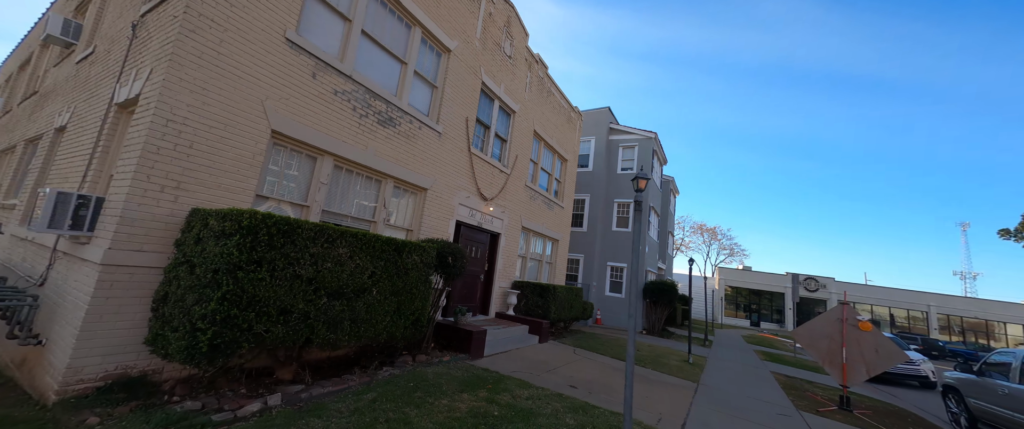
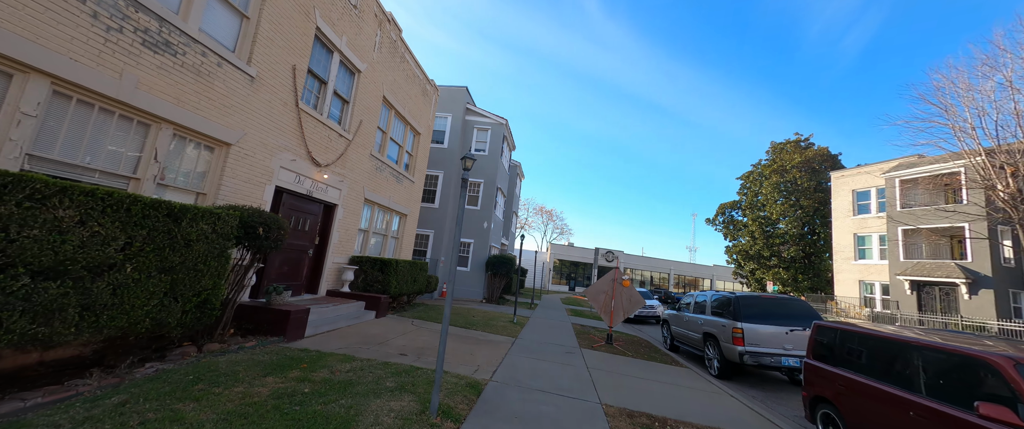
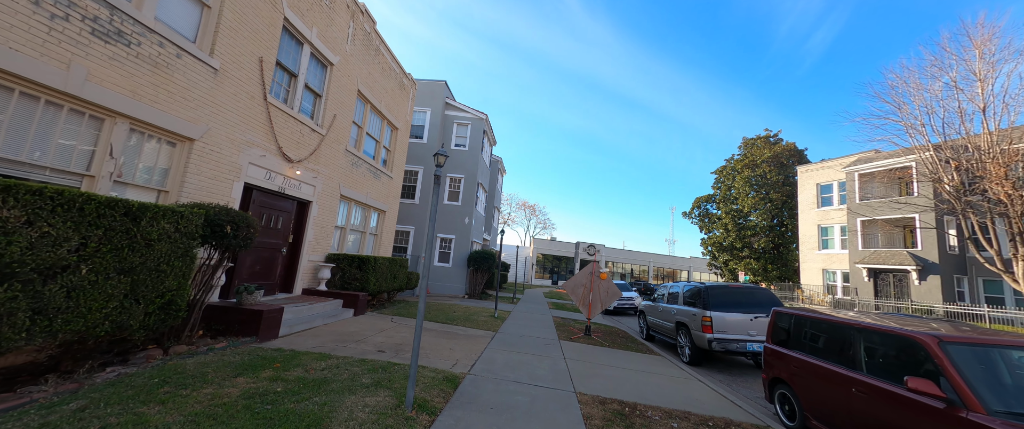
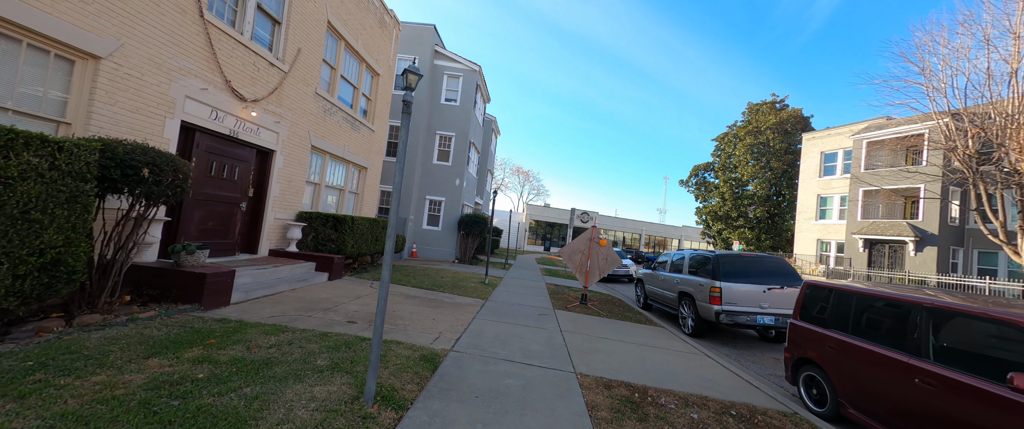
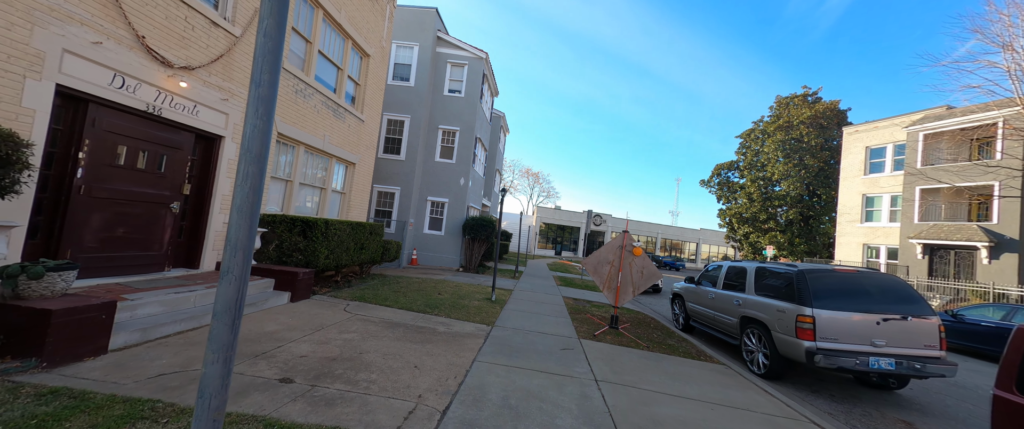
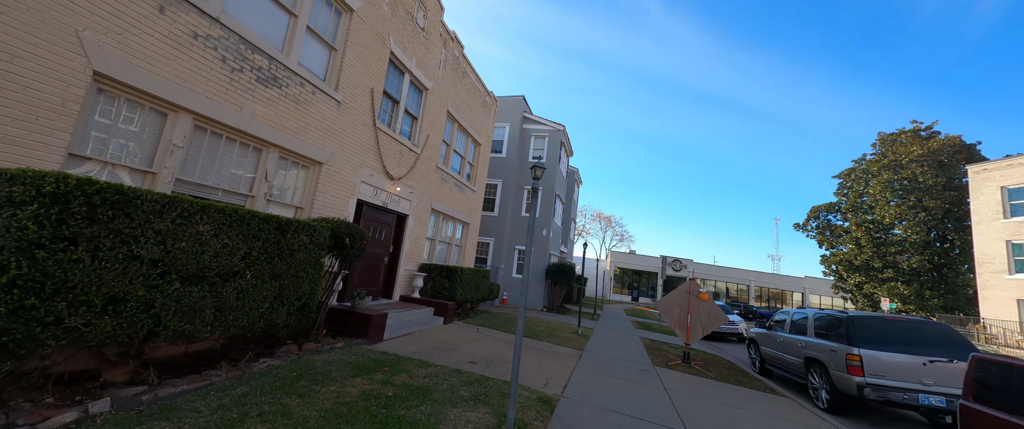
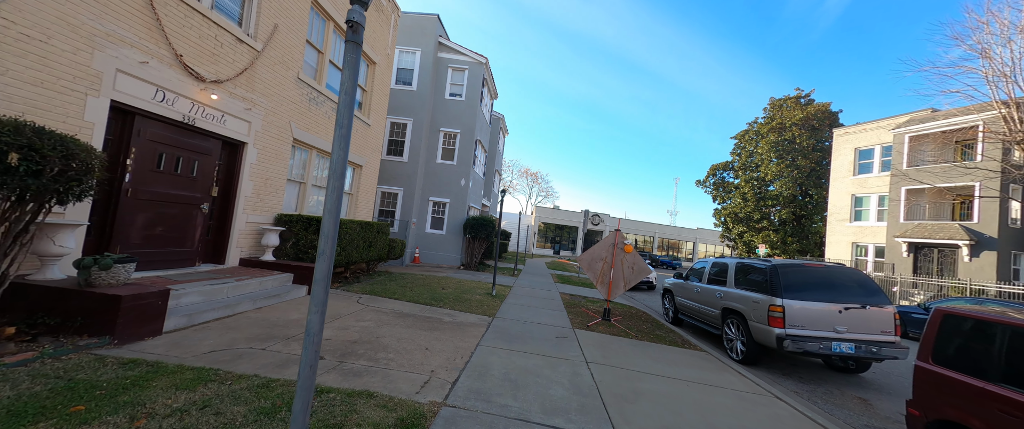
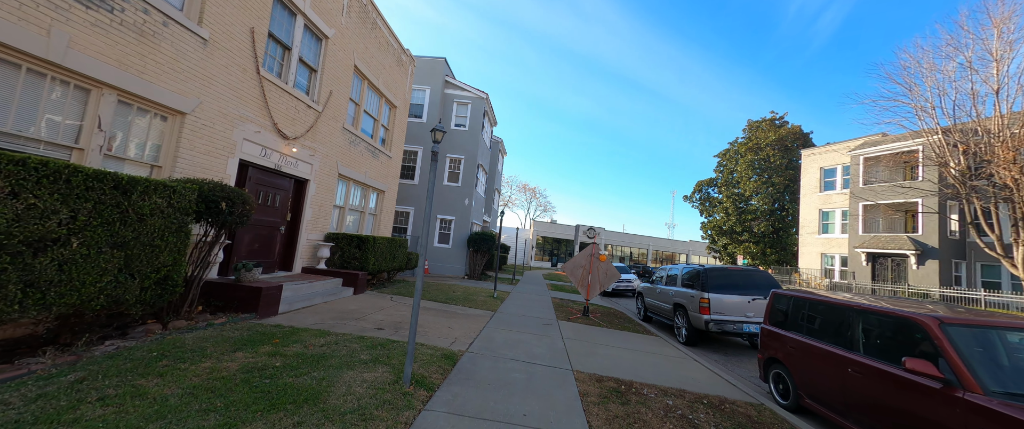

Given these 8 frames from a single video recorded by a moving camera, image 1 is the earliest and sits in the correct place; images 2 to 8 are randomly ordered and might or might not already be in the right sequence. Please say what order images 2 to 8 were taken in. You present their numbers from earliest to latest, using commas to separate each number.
6, 2, 3, 8, 4, 7, 5
